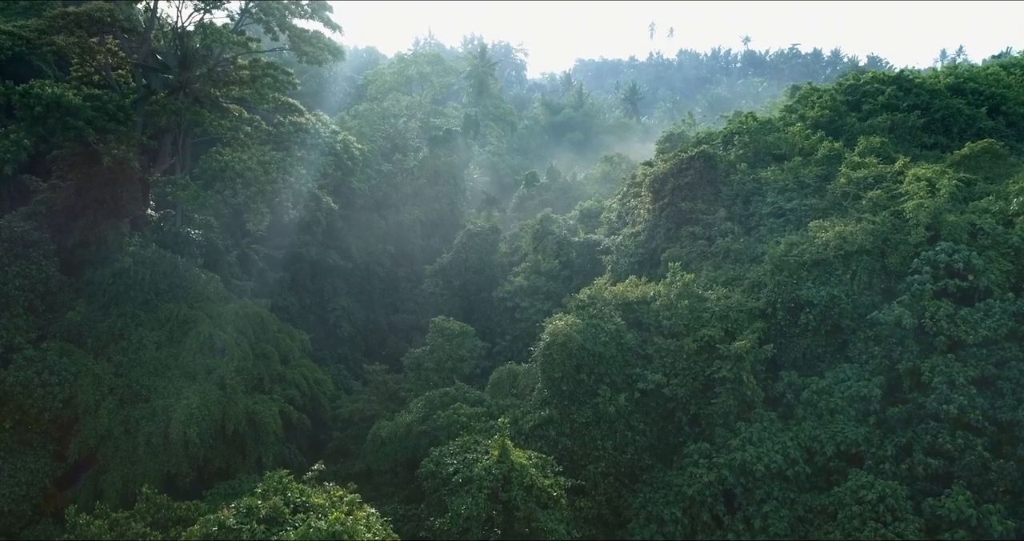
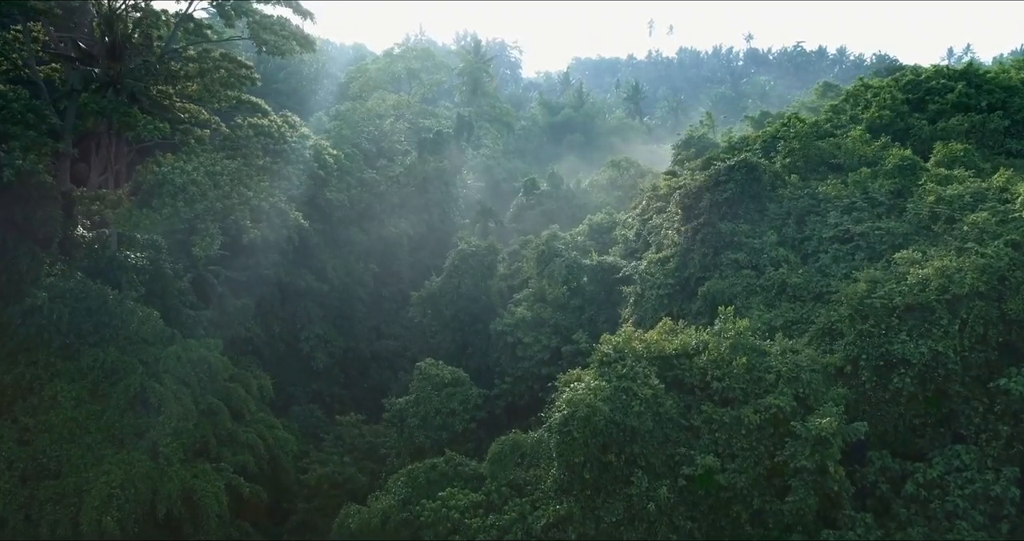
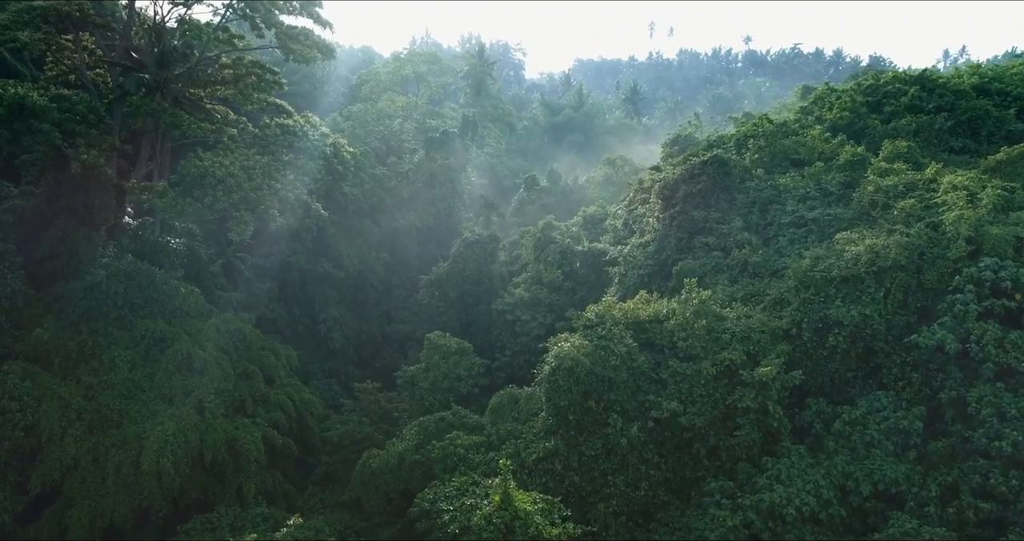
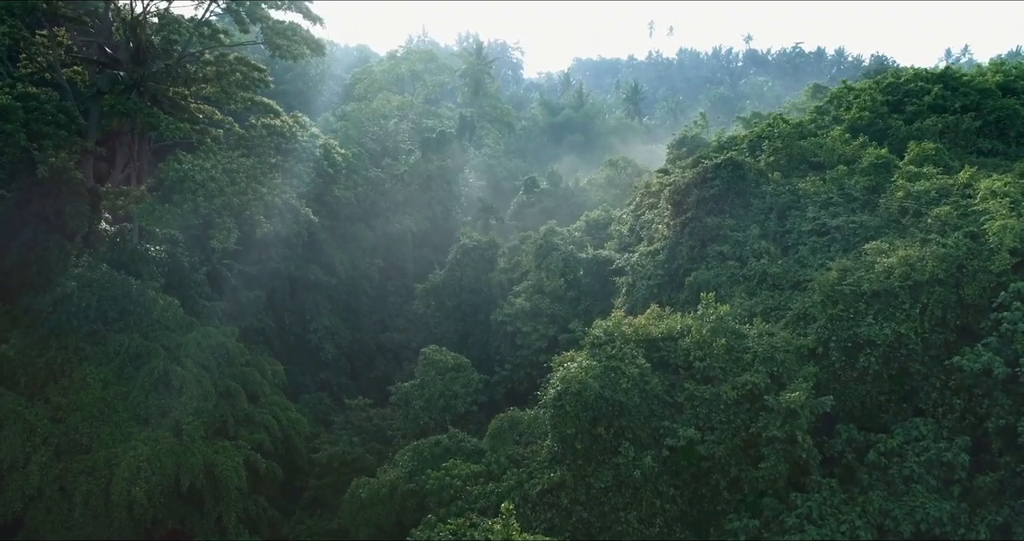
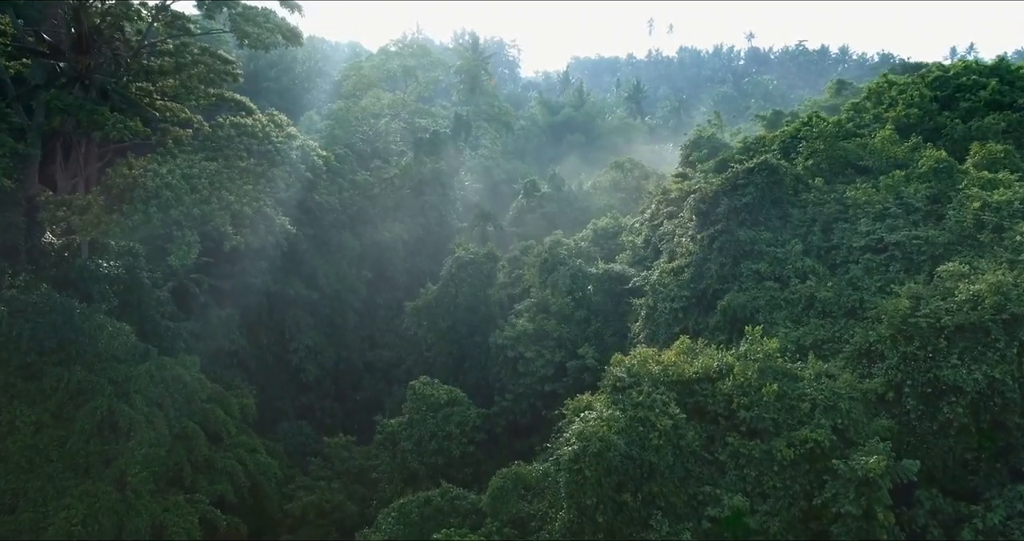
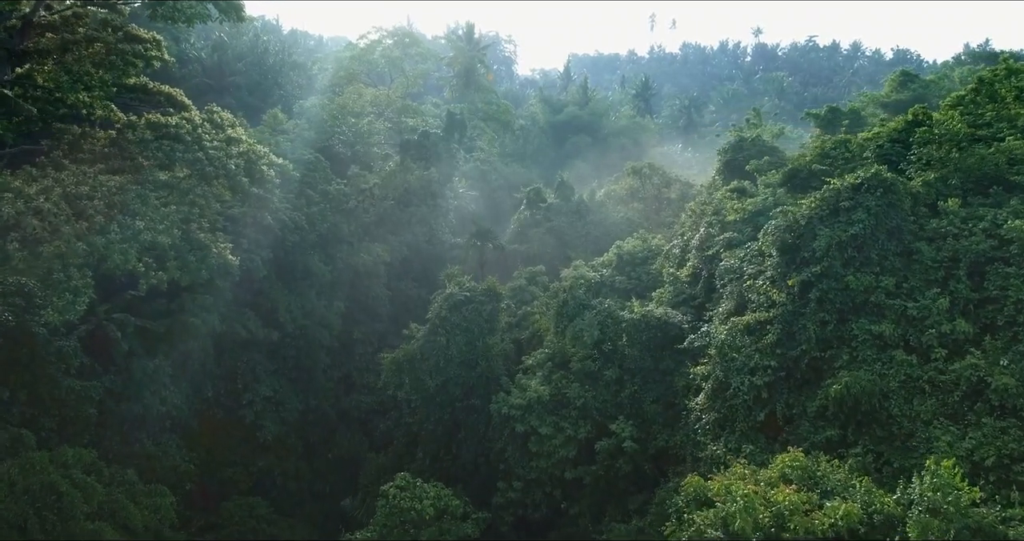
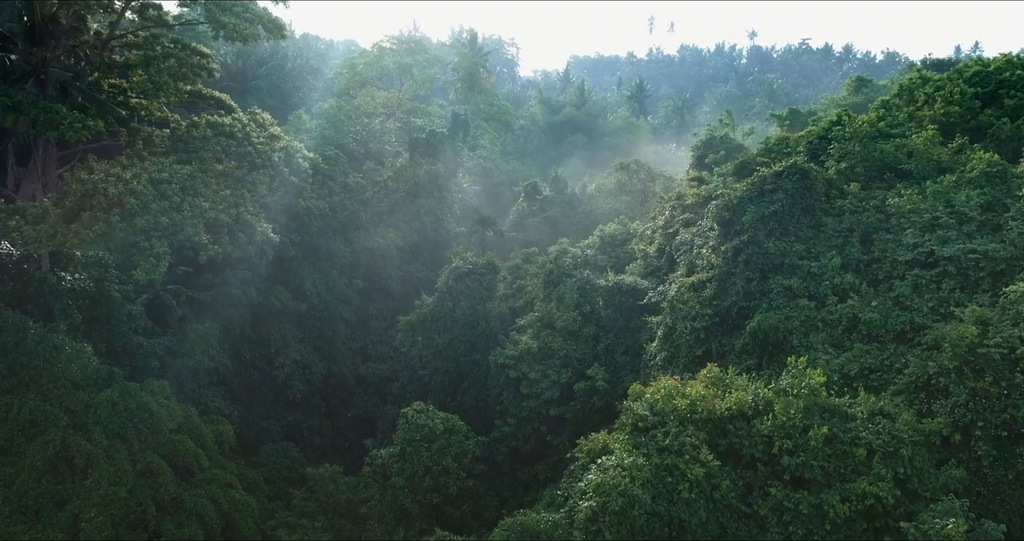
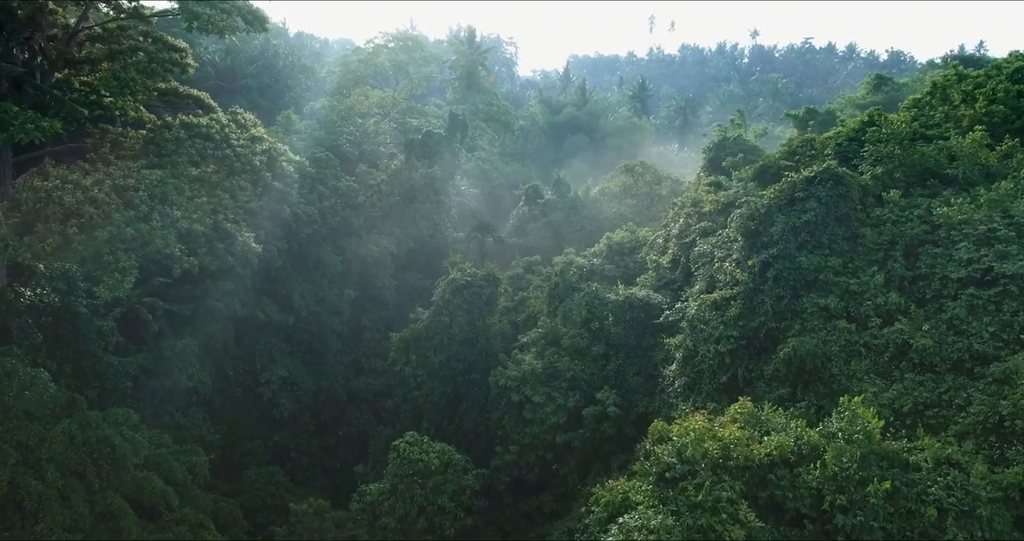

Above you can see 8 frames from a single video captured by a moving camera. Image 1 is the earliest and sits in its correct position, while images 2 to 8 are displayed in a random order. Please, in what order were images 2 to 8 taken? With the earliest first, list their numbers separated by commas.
3, 4, 2, 5, 7, 8, 6
